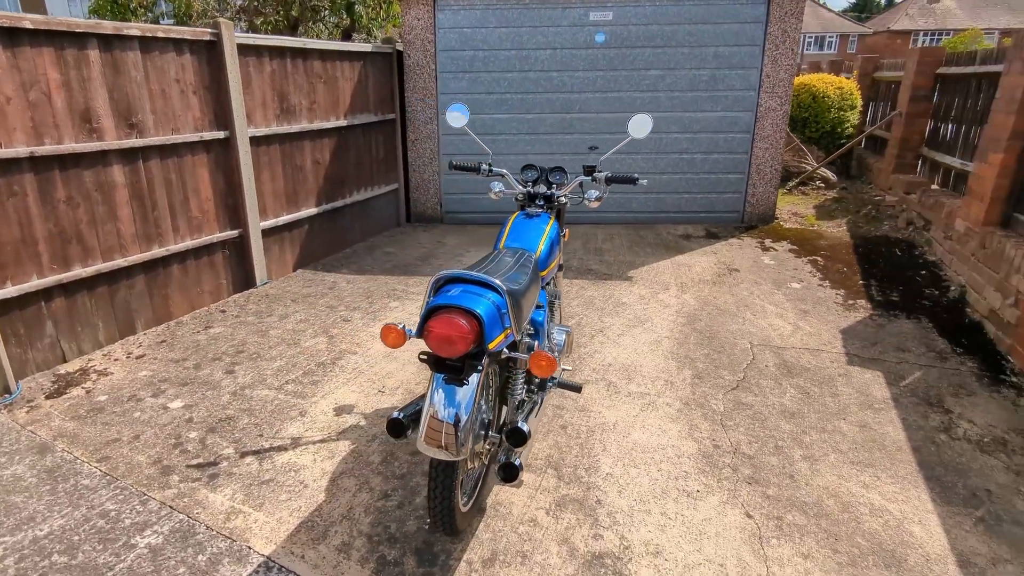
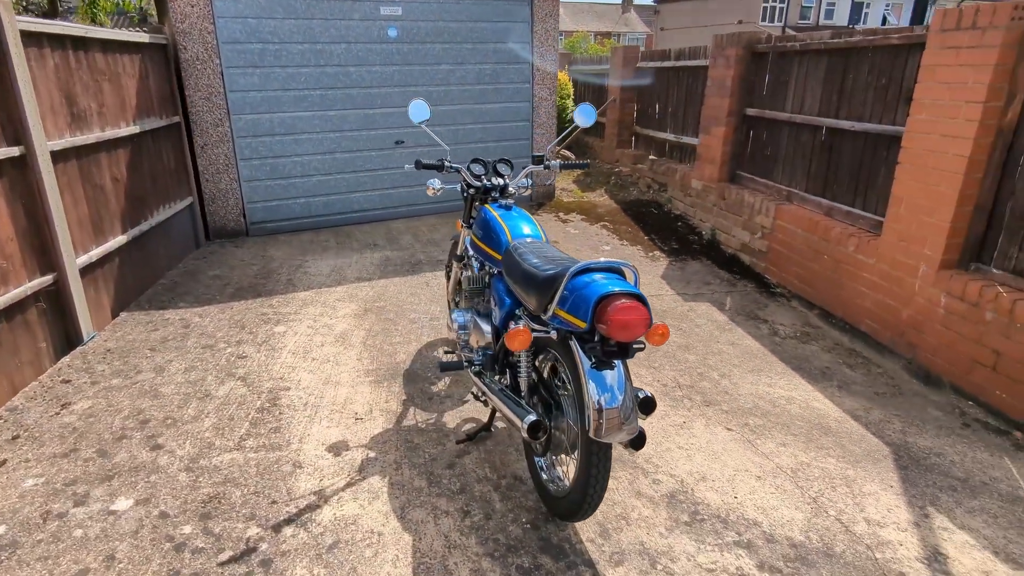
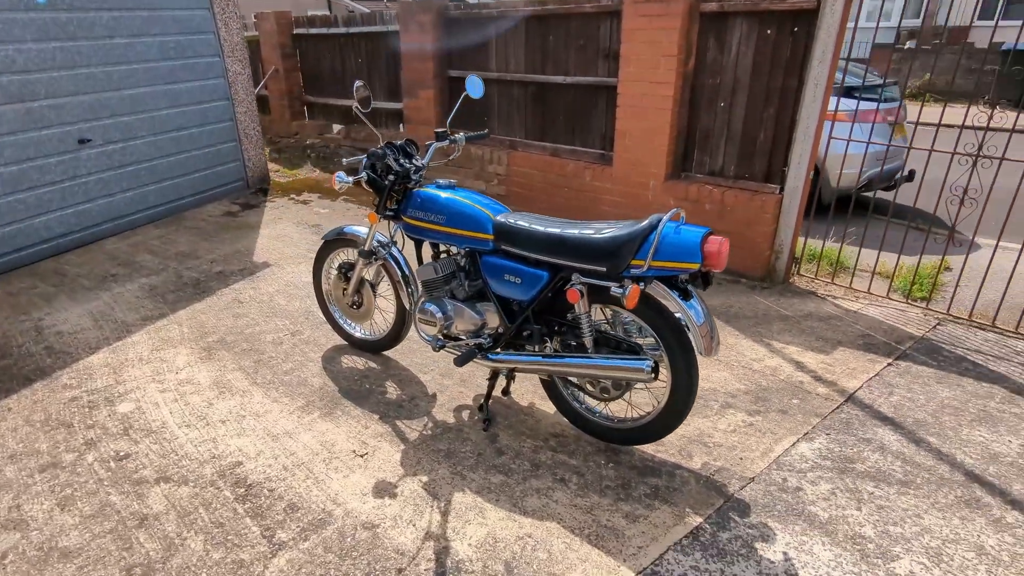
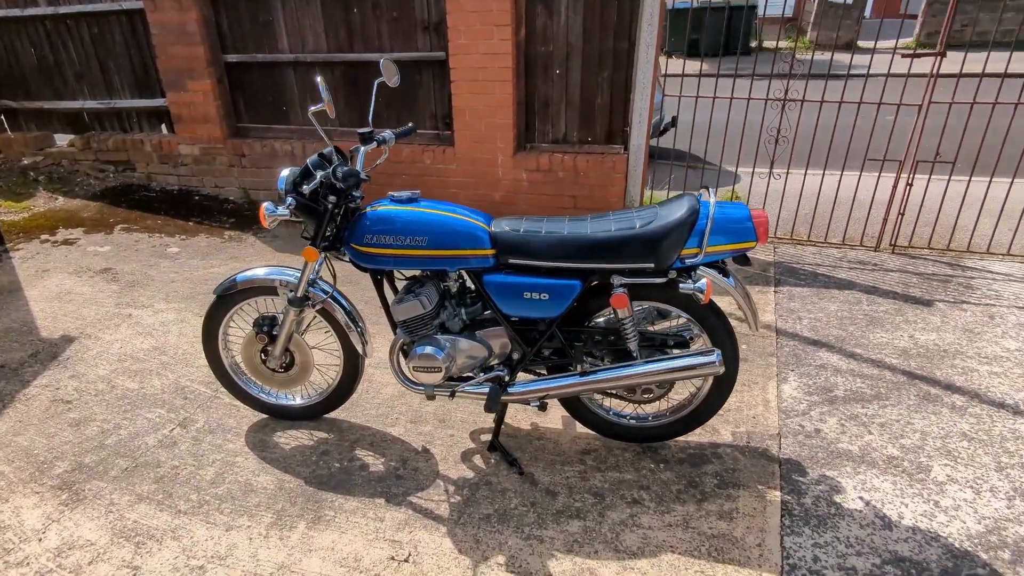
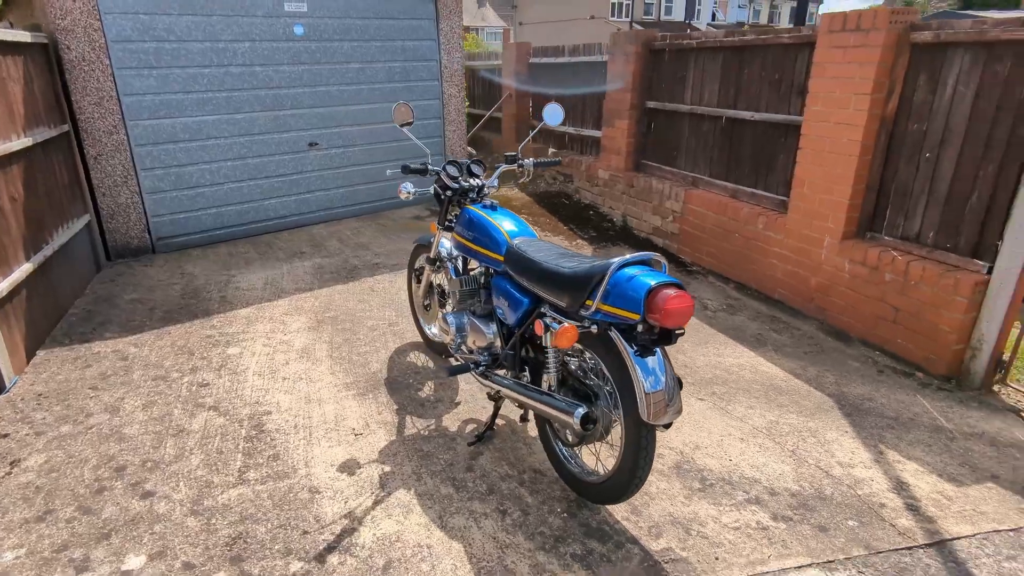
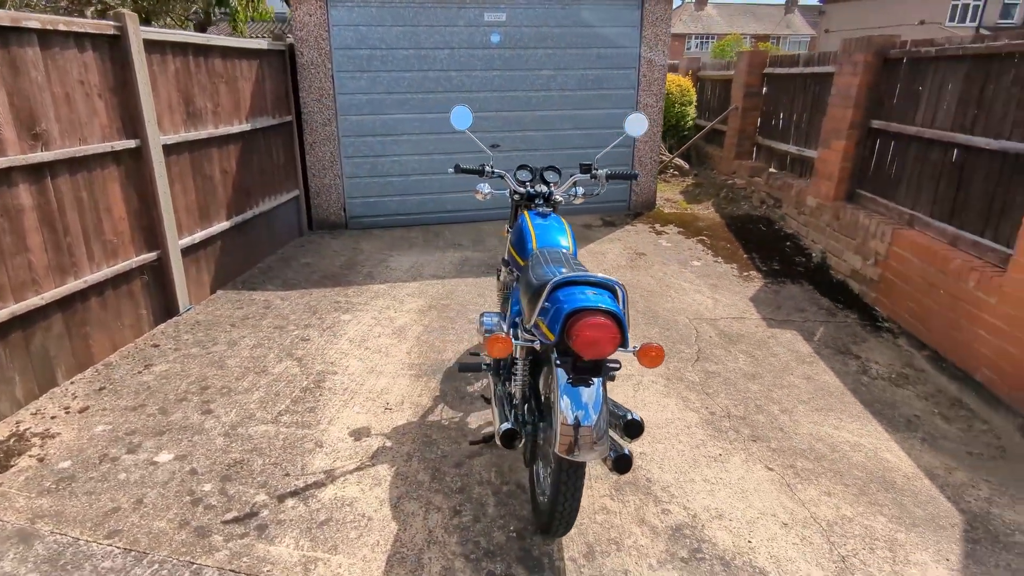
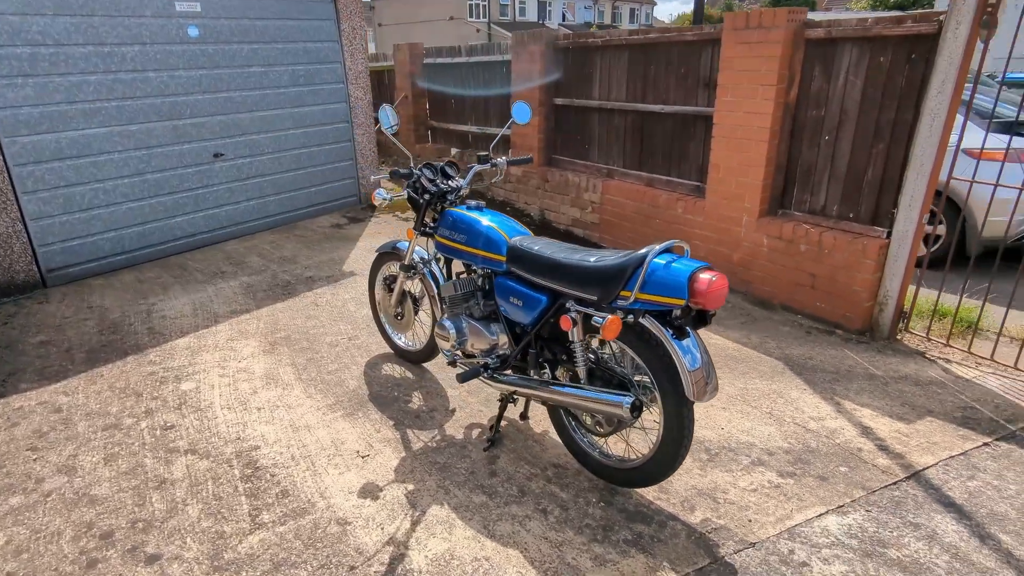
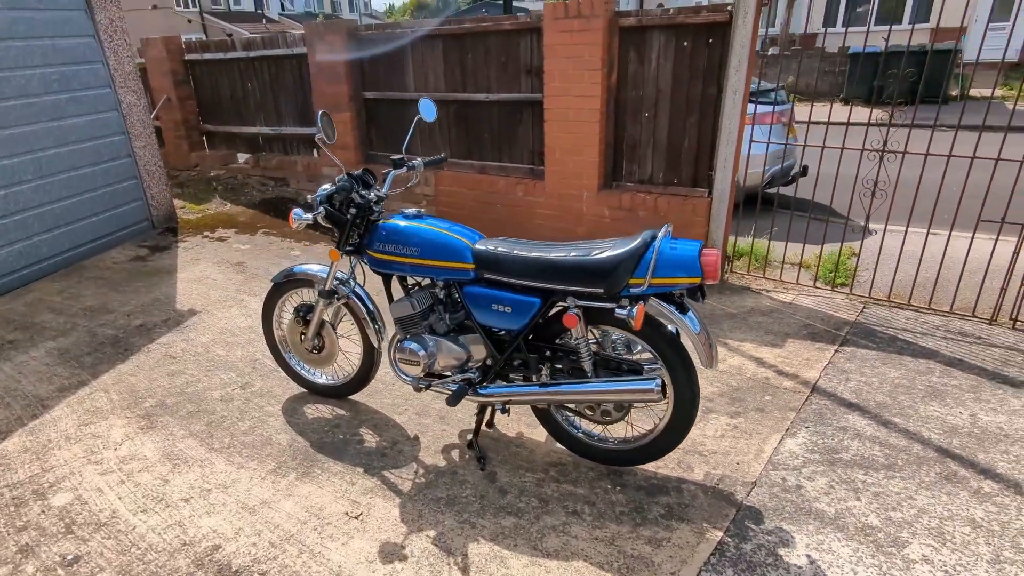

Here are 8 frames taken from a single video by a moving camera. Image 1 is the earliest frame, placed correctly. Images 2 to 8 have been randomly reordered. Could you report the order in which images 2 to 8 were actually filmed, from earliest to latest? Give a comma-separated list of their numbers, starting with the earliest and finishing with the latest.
6, 2, 5, 7, 3, 8, 4
